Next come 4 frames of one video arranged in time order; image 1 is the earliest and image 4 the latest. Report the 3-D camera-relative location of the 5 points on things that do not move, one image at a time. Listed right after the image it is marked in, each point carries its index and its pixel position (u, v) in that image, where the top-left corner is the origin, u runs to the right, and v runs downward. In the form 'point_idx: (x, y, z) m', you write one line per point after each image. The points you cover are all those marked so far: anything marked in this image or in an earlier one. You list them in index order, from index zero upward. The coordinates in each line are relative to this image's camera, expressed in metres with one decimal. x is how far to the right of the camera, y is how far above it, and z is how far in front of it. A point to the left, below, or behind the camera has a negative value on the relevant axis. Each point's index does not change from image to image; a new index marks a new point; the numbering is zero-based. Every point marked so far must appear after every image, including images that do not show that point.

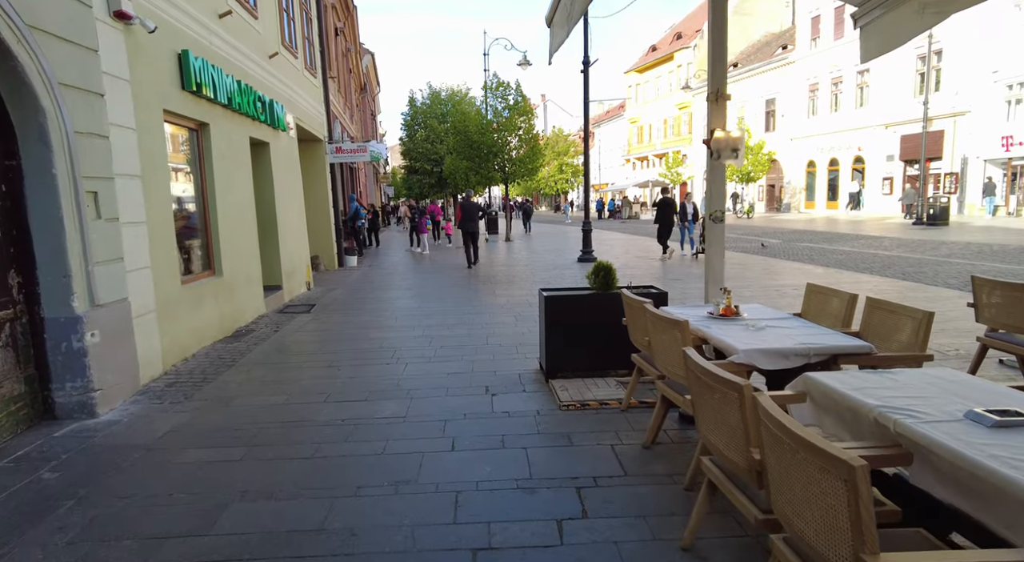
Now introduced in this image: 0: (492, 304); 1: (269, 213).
0: (-0.3, -0.3, +9.6) m
1: (-3.8, +1.1, +9.9) m
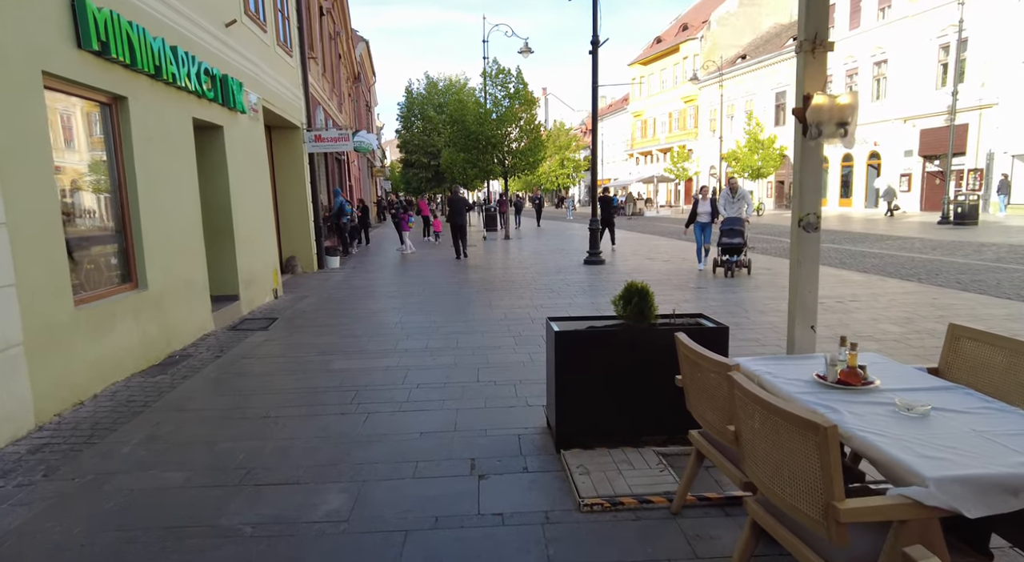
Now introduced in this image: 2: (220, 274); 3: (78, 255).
0: (-0.3, -0.5, +8.1) m
1: (-3.8, +0.9, +8.4) m
2: (-3.9, +0.1, +8.5) m
3: (-3.5, +0.2, +5.2) m
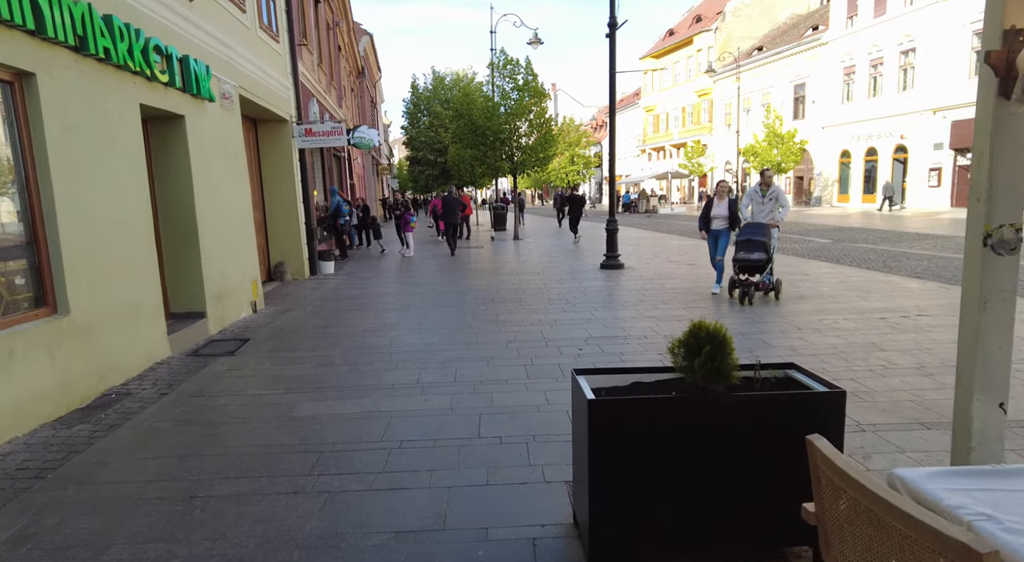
0: (-0.2, -0.6, +6.9) m
1: (-3.7, +0.8, +7.2) m
2: (-3.8, -0.1, +7.3) m
3: (-3.5, 0.0, +4.0) m
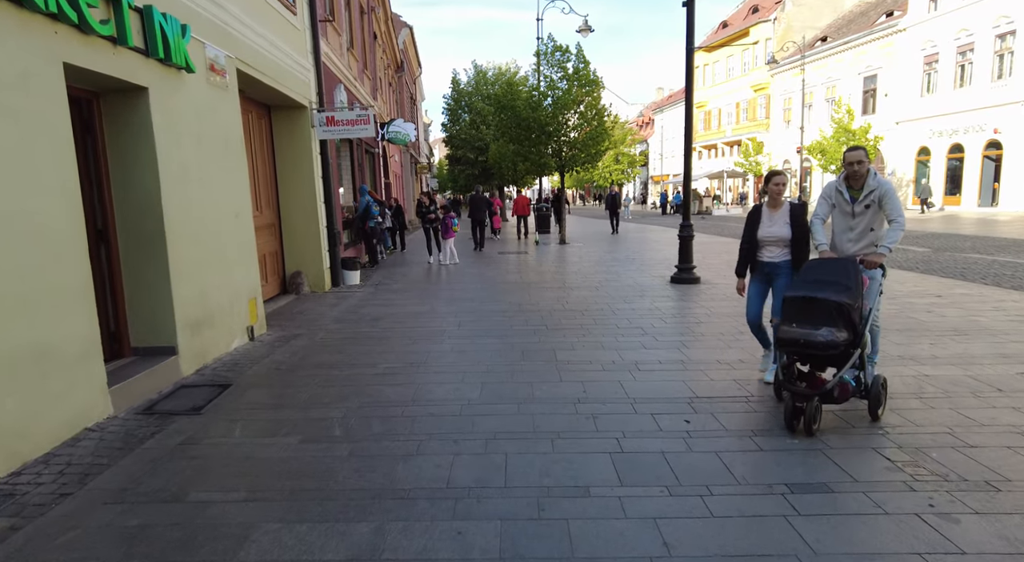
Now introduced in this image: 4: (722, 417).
0: (+0.3, -0.9, +4.9) m
1: (-3.1, +0.5, +5.5) m
2: (-3.2, -0.3, +5.6) m
3: (-3.1, -0.2, +2.2) m
4: (+1.5, -1.0, +4.5) m
